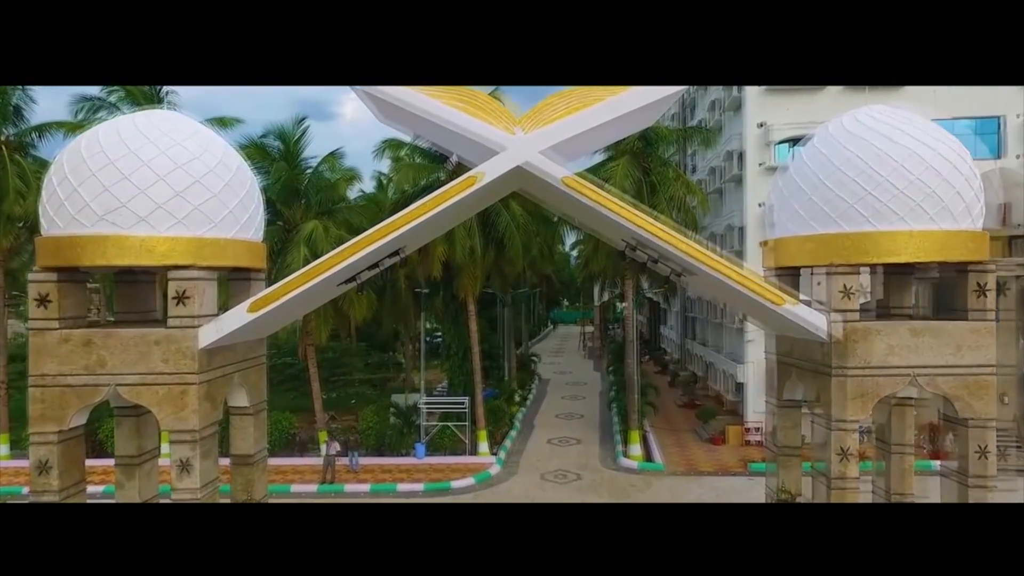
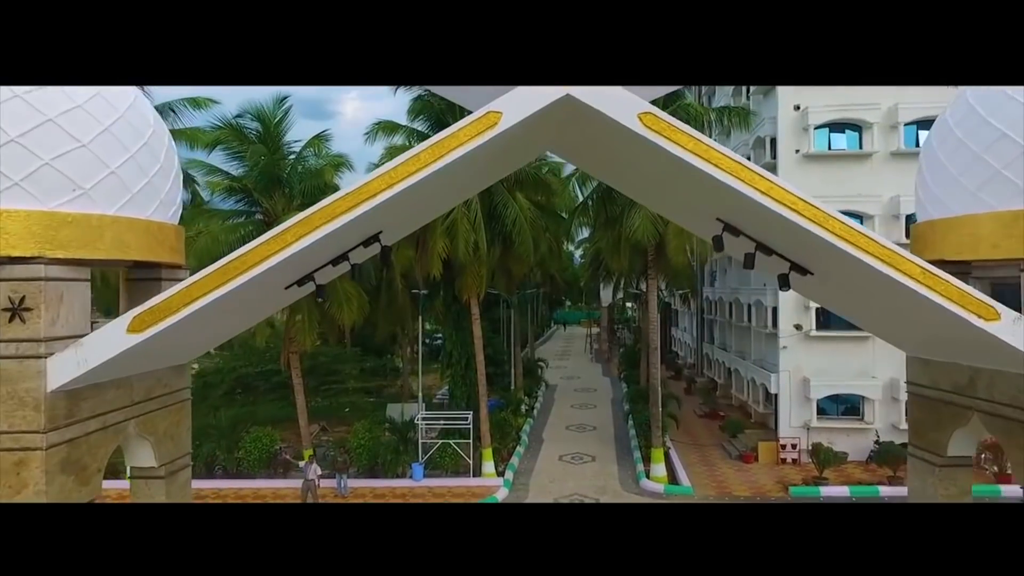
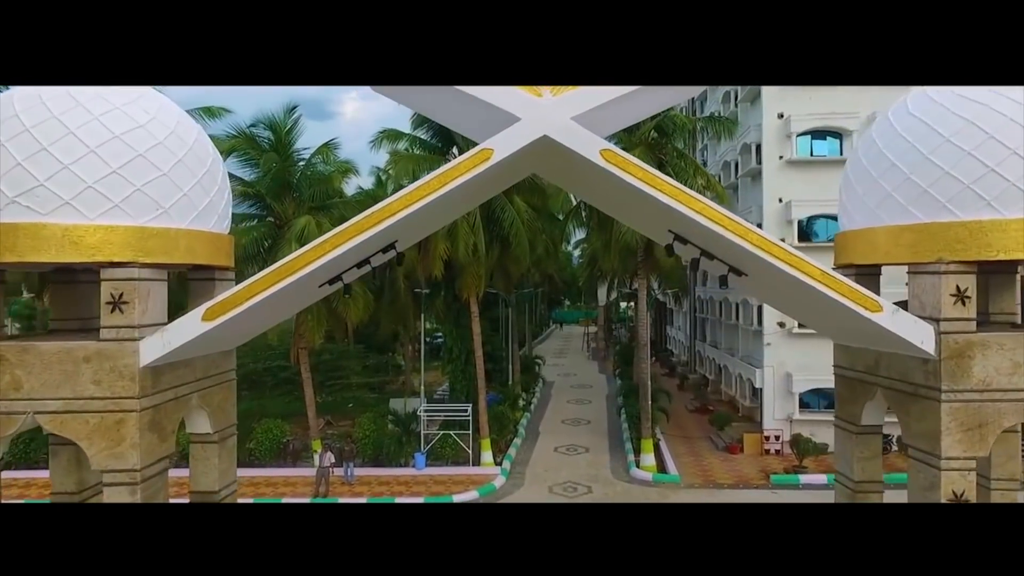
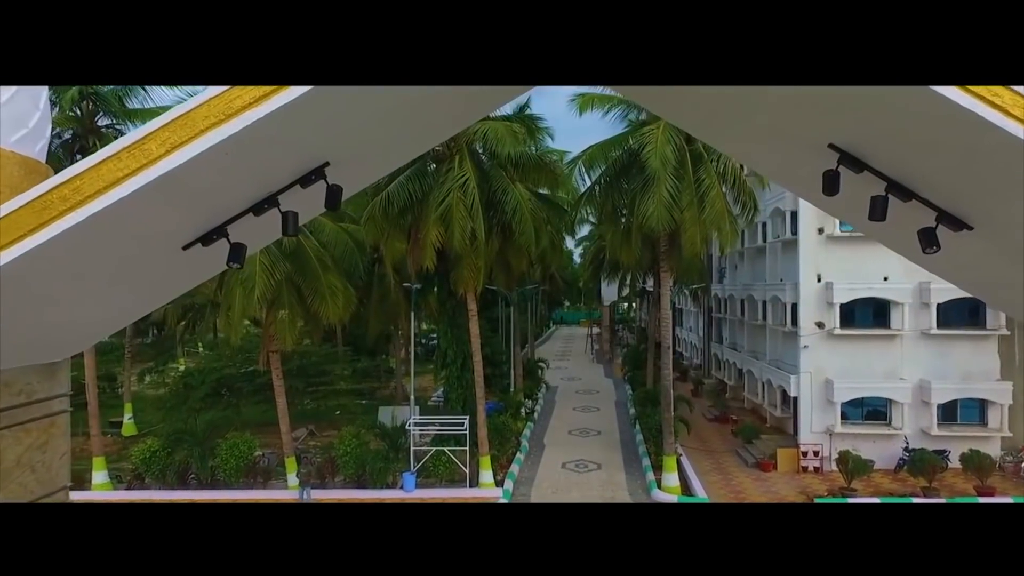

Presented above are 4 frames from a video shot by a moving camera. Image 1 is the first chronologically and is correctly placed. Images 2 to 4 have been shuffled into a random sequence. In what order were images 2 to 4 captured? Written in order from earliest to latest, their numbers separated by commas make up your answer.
3, 2, 4
